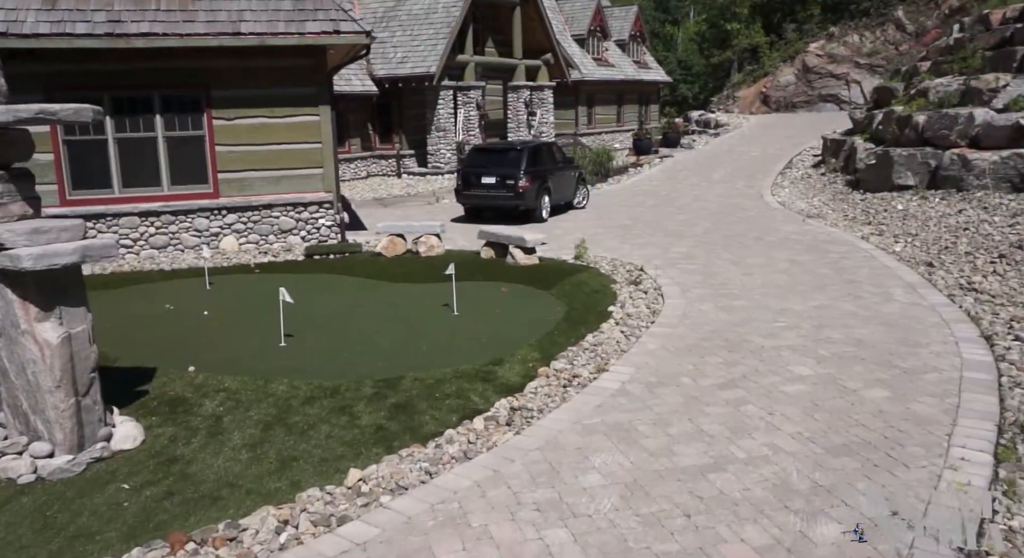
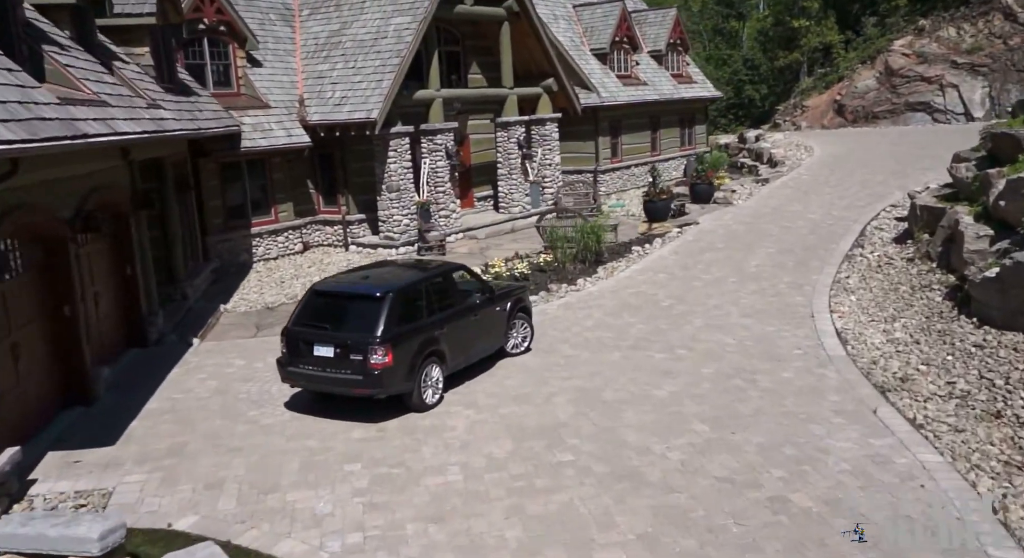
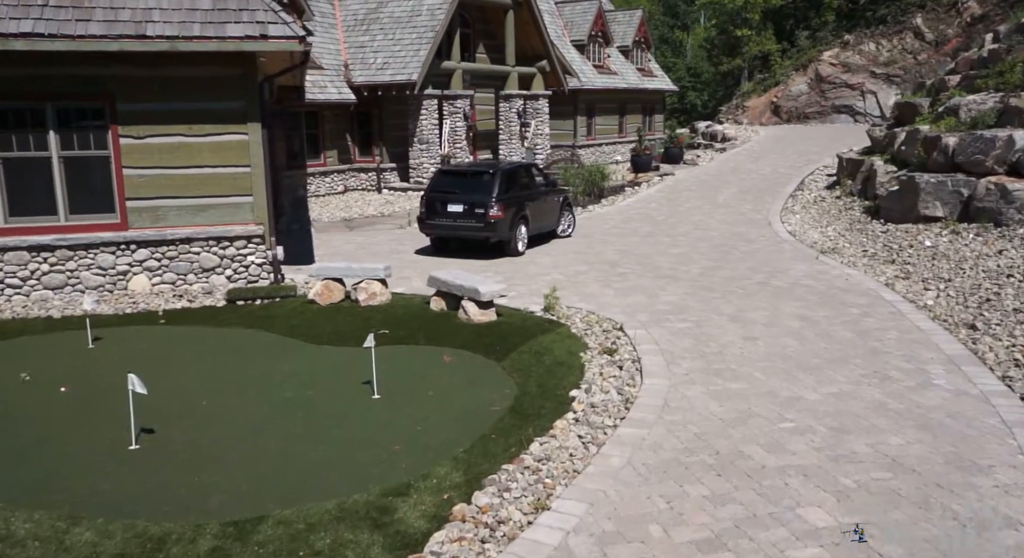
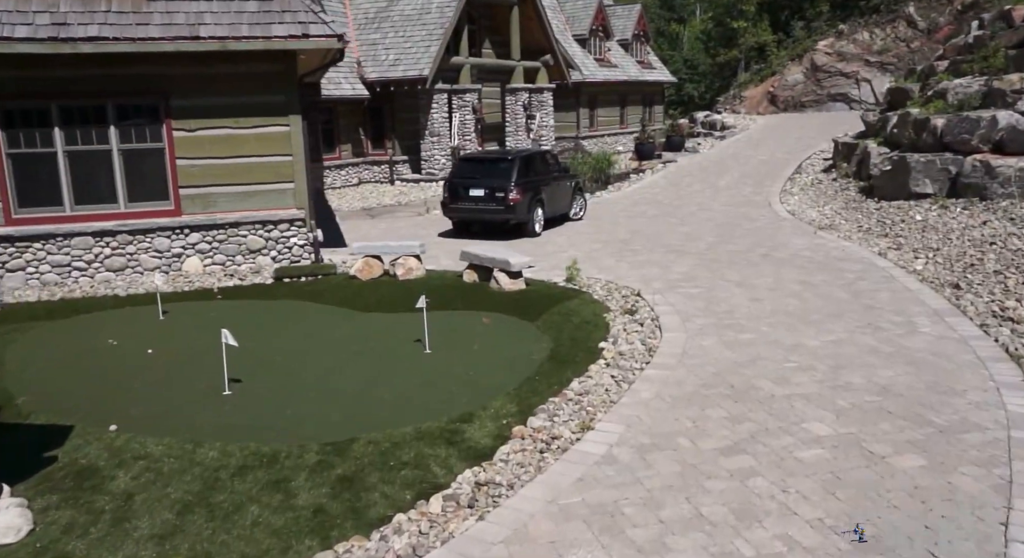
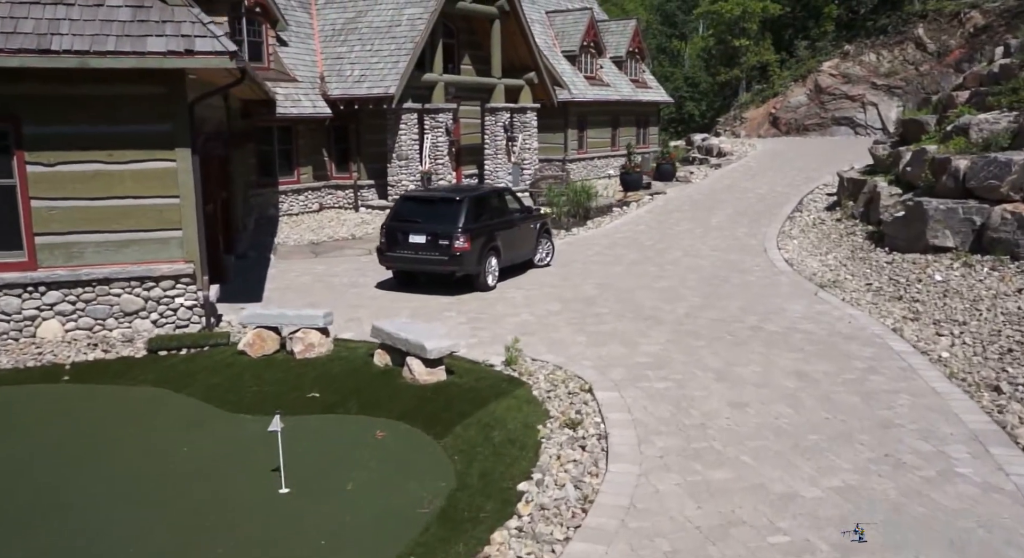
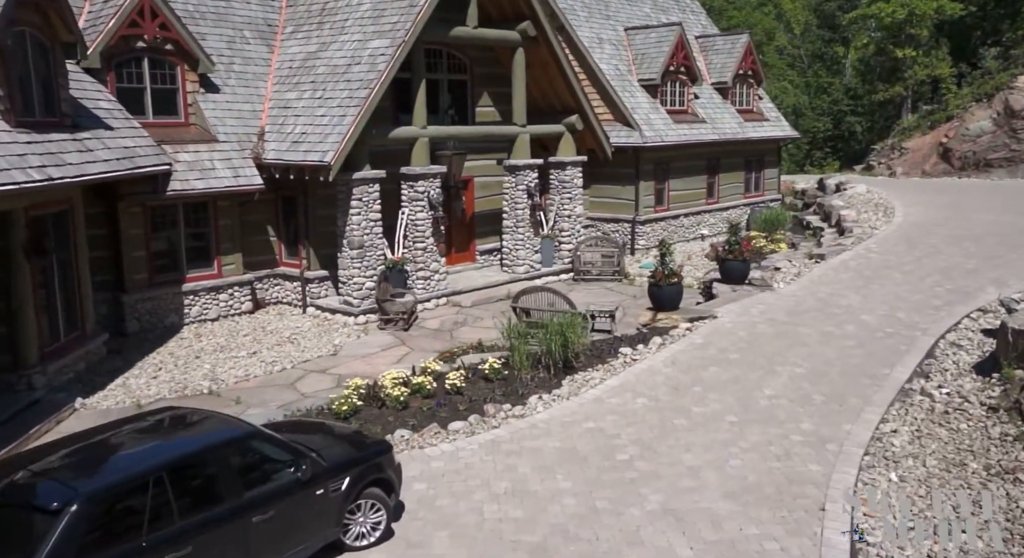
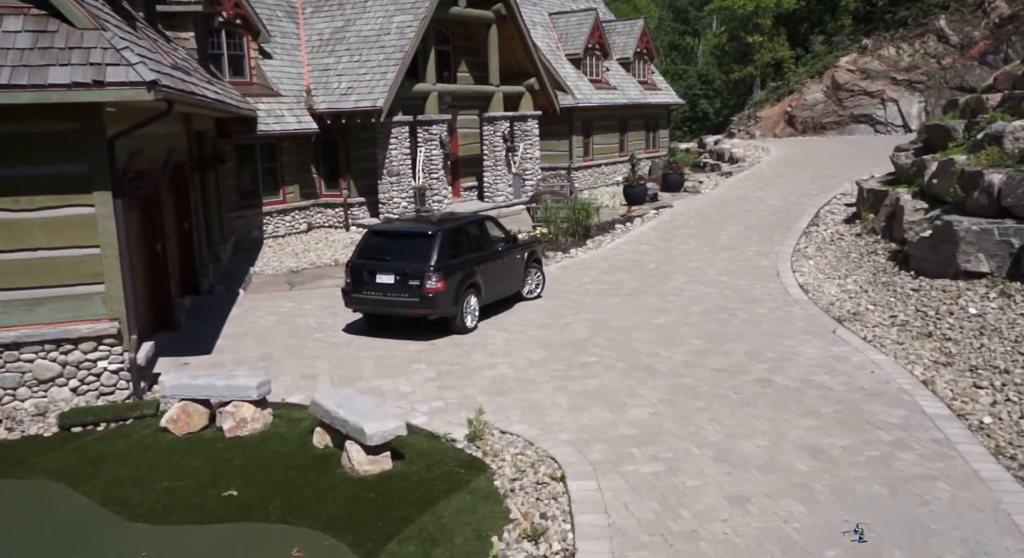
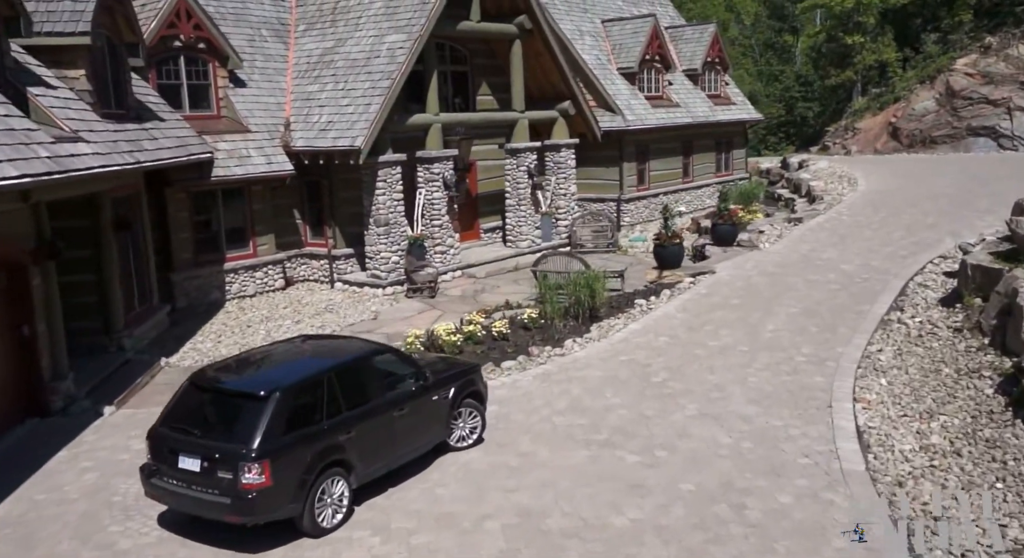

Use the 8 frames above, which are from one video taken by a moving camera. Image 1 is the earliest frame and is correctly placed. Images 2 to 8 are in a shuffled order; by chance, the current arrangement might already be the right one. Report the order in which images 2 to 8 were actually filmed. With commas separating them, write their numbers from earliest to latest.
4, 3, 5, 7, 2, 8, 6
